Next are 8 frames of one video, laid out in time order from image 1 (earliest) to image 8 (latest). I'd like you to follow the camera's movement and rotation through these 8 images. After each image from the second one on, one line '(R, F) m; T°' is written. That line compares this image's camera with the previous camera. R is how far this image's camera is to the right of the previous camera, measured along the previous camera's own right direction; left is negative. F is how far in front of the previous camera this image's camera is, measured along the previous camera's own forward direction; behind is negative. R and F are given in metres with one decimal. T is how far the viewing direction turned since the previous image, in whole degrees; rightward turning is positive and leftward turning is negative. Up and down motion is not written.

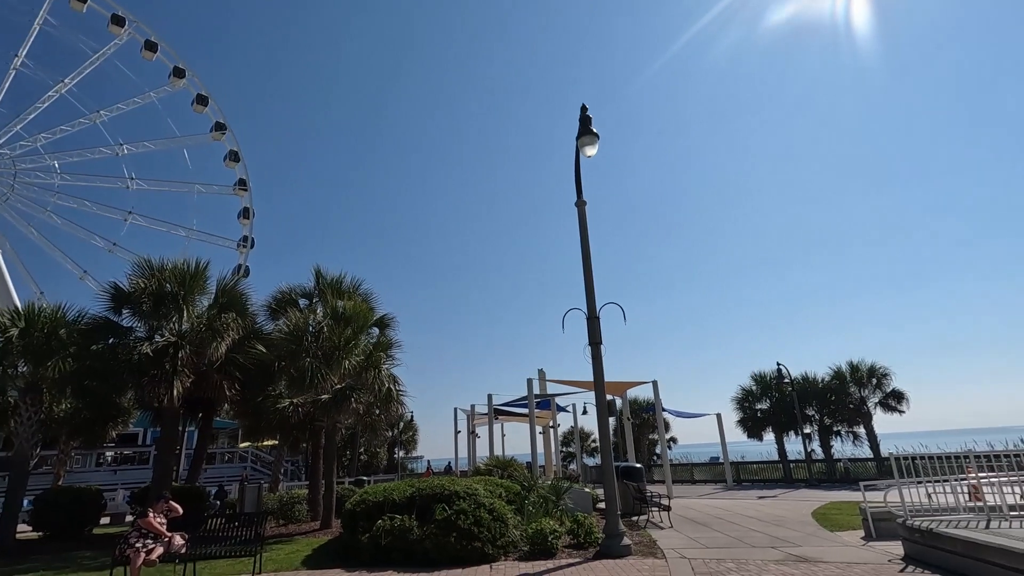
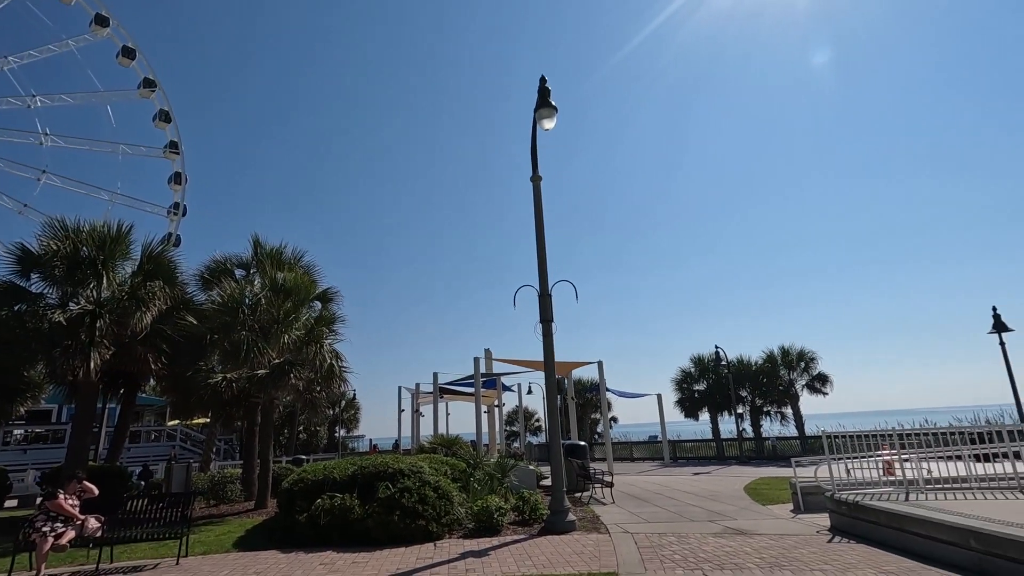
(0.0, +0.2) m; +5°
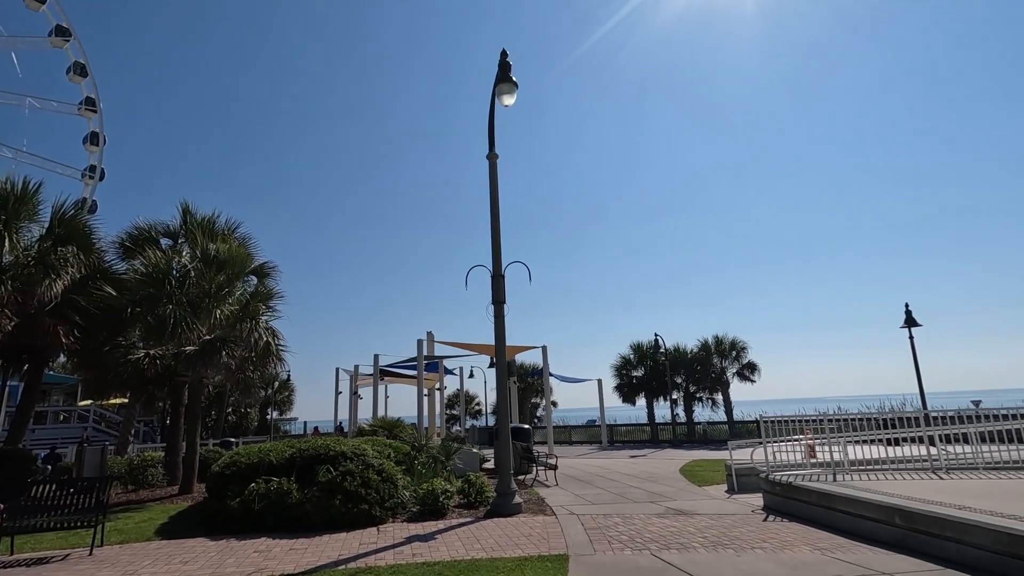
(-0.1, +0.2) m; +6°
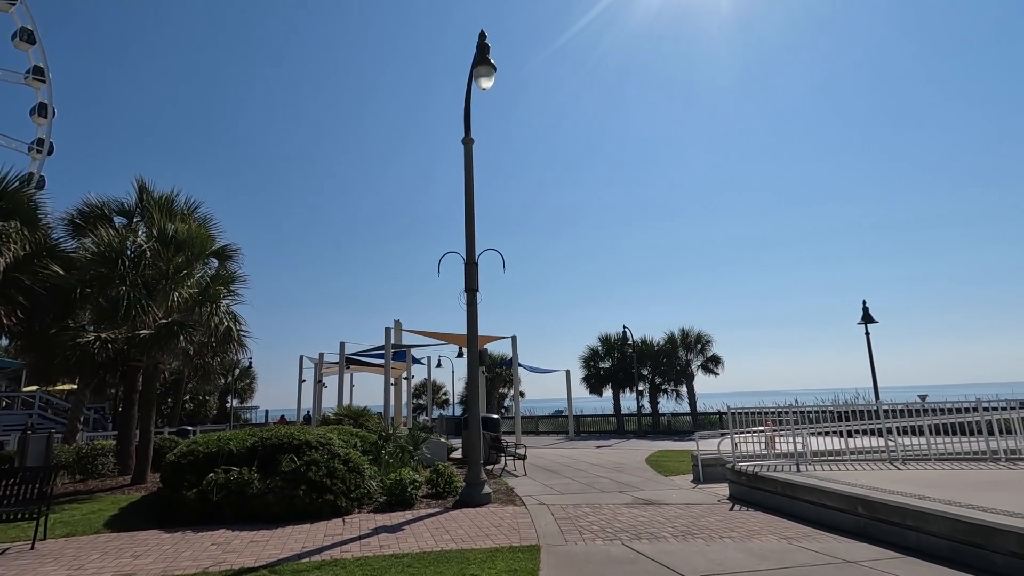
(-0.1, +0.1) m; +3°
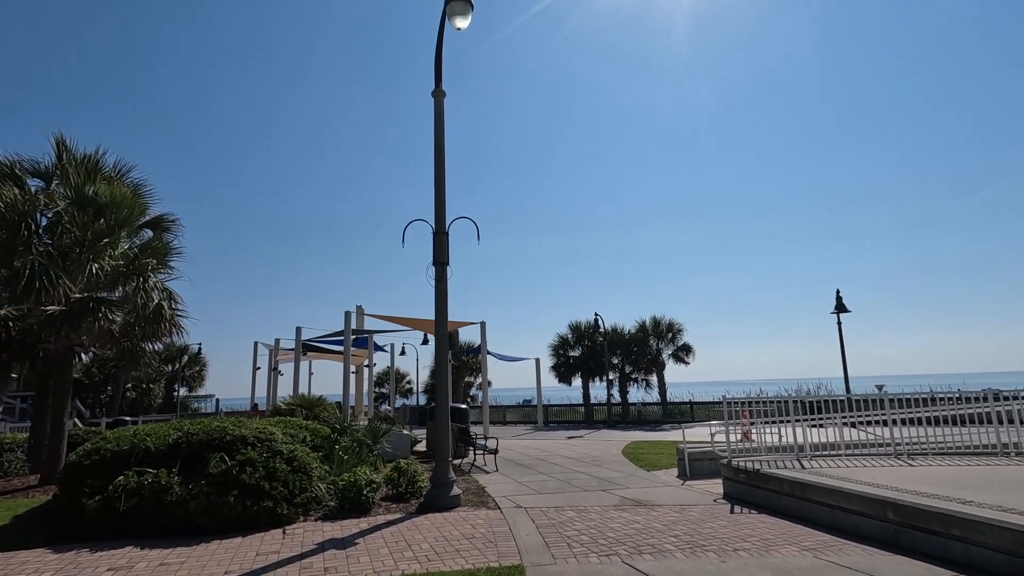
(-0.1, +0.9) m; +3°
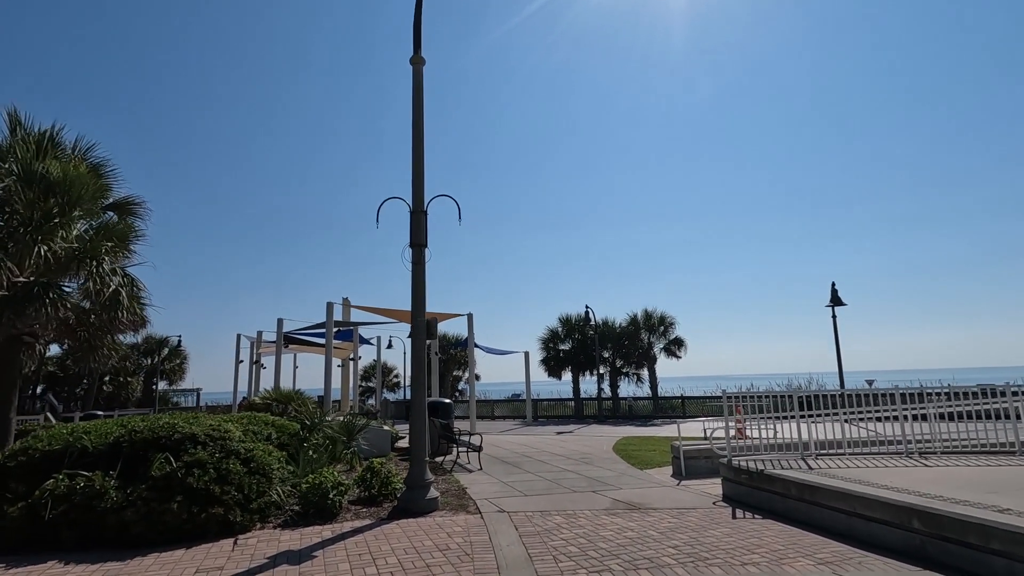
(+0.1, +0.5) m; +1°
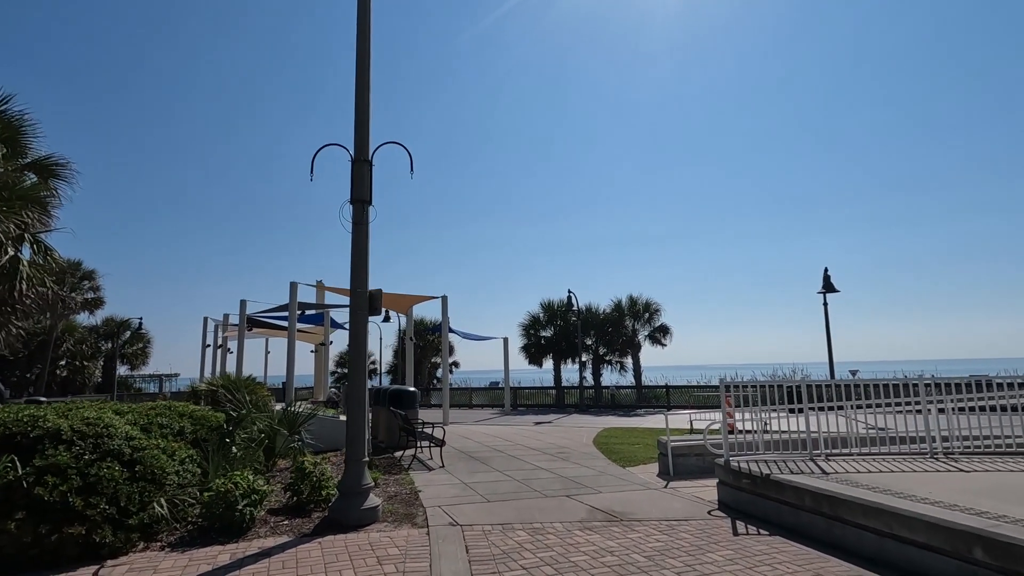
(+0.2, +0.9) m; +1°
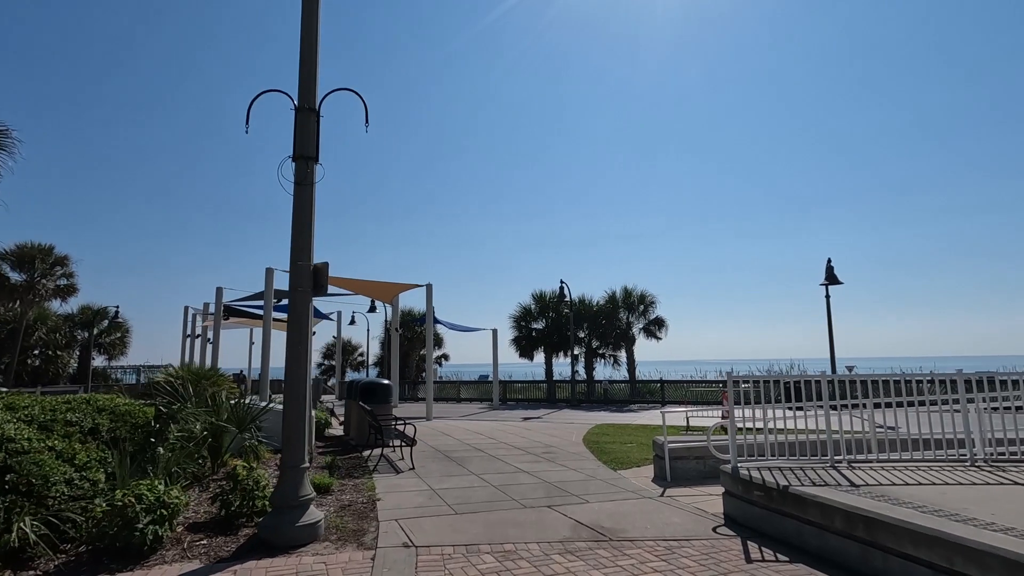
(+0.2, +0.7) m; 0°
